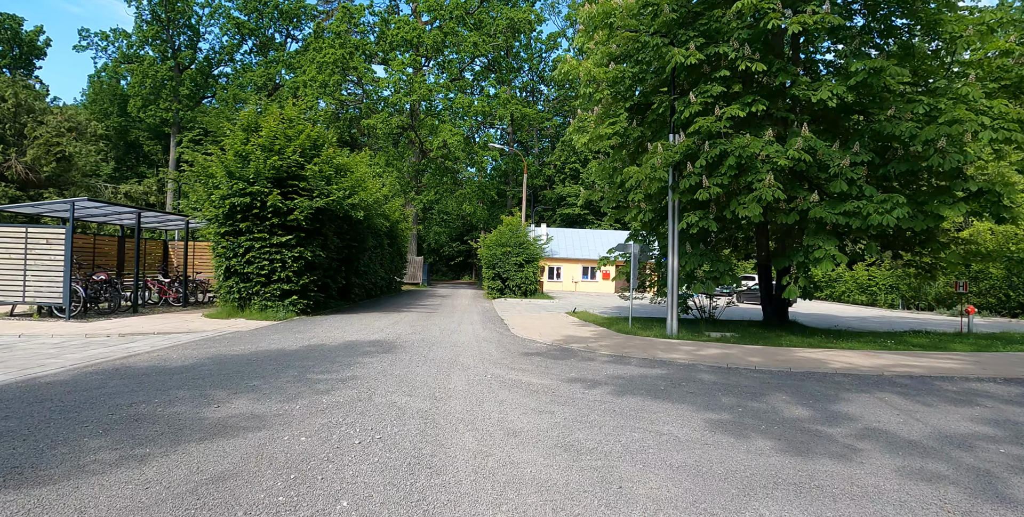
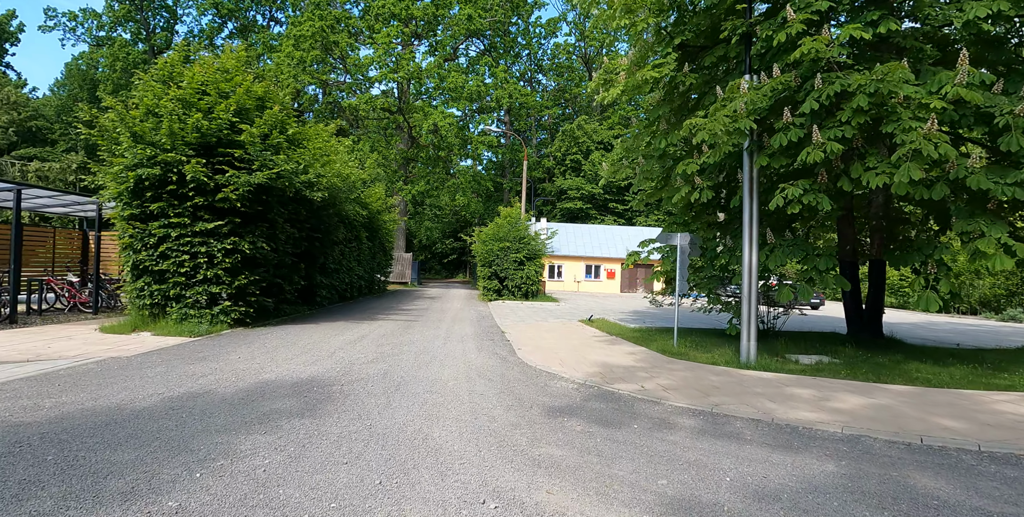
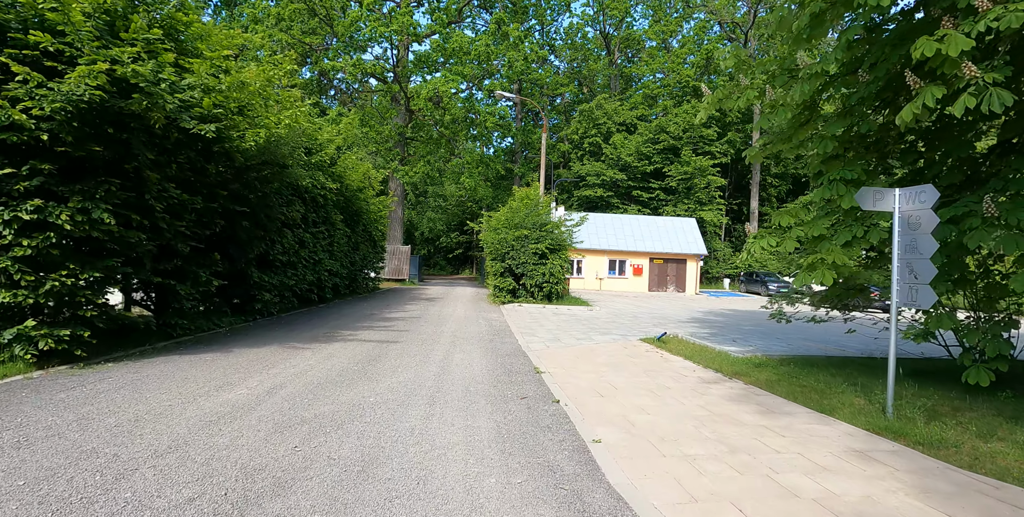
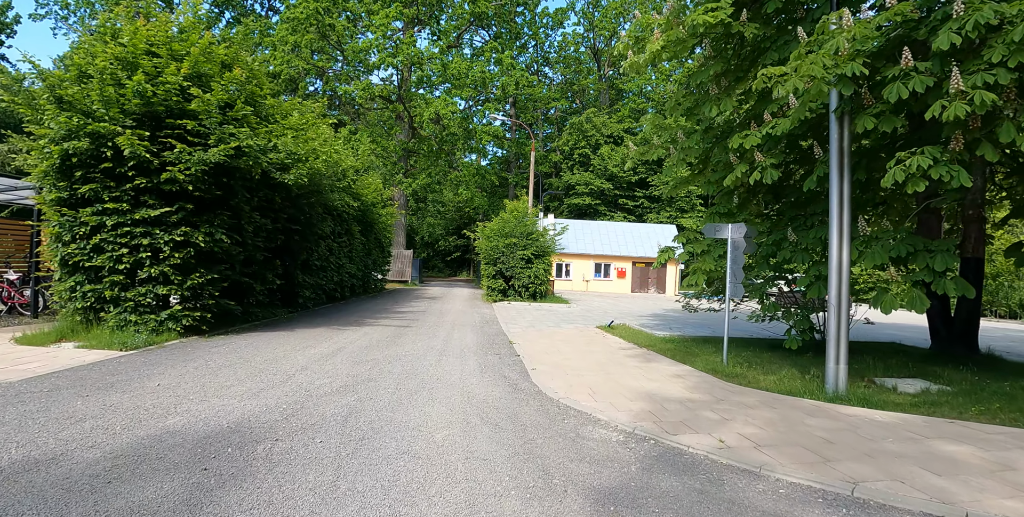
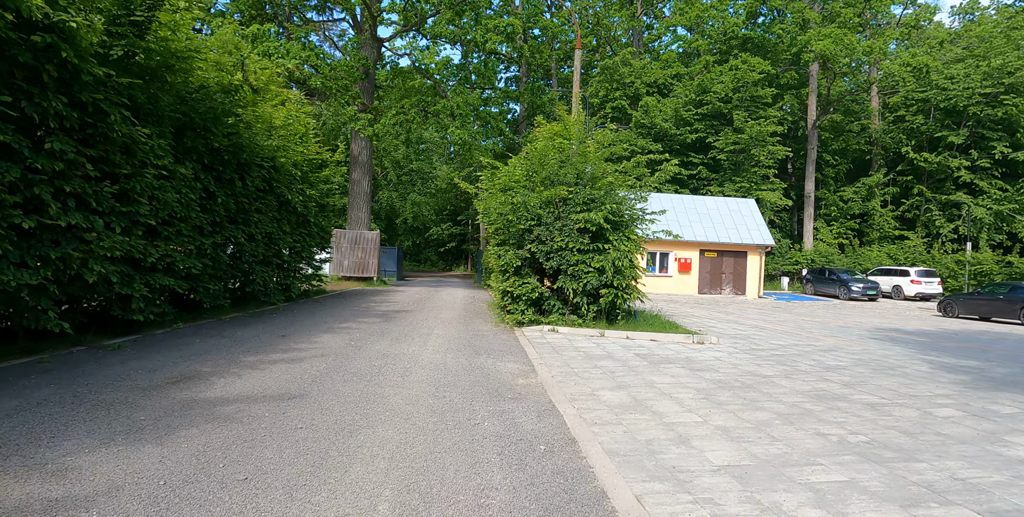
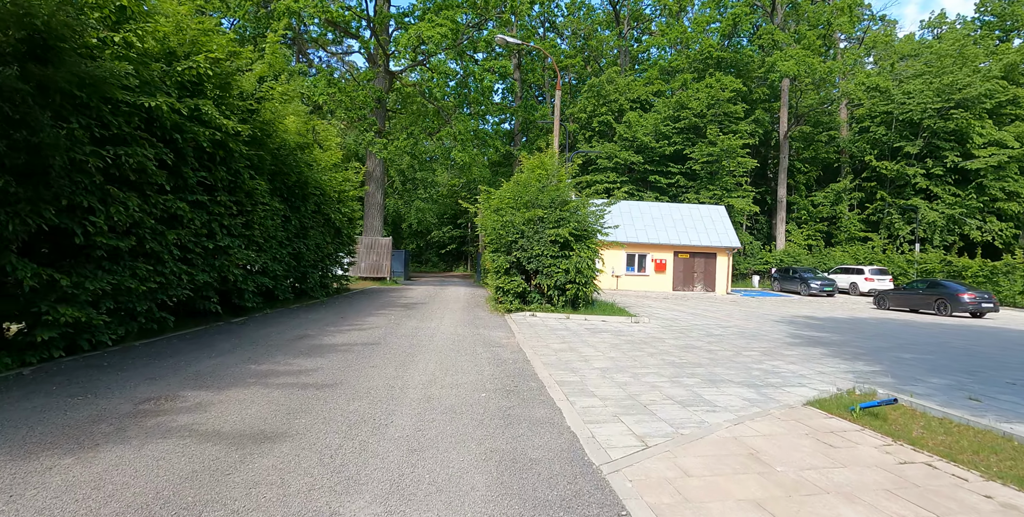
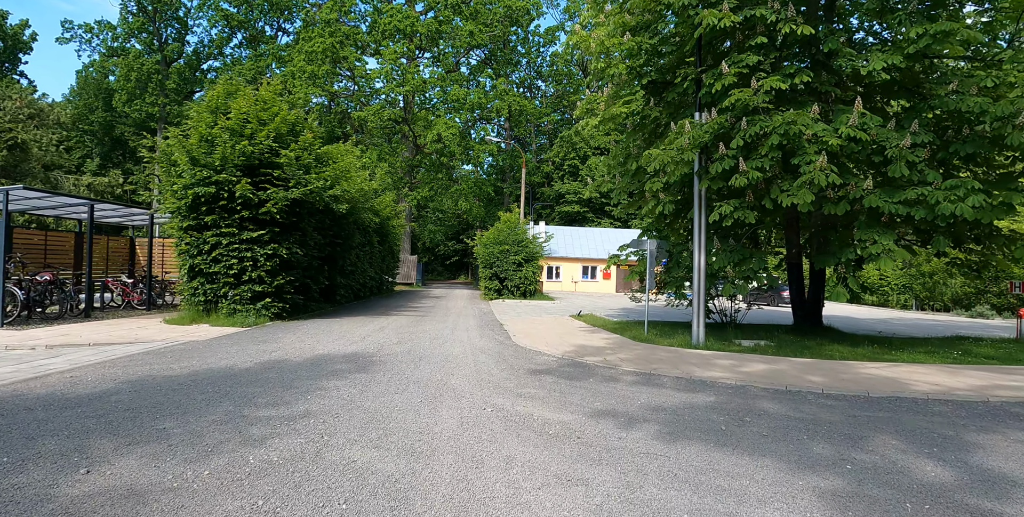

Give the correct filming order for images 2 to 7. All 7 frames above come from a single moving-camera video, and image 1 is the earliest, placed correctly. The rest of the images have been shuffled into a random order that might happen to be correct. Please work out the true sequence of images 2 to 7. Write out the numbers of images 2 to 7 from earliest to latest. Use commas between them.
7, 2, 4, 3, 6, 5
